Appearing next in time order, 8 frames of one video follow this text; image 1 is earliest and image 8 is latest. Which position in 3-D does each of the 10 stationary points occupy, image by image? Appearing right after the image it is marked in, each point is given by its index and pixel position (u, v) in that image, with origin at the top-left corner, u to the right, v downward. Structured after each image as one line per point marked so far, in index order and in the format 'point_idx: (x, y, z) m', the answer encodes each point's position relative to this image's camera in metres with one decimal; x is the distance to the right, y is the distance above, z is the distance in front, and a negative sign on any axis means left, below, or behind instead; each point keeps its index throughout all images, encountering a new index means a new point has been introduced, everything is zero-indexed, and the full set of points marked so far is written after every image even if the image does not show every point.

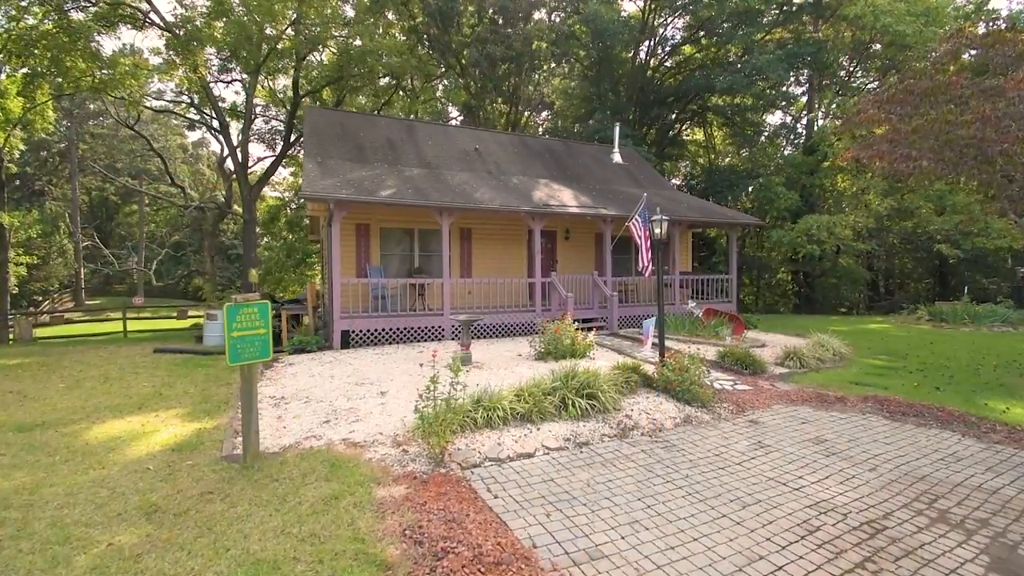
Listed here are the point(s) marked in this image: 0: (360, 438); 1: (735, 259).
0: (-1.5, -1.5, +4.7) m
1: (+7.4, +1.0, +15.9) m
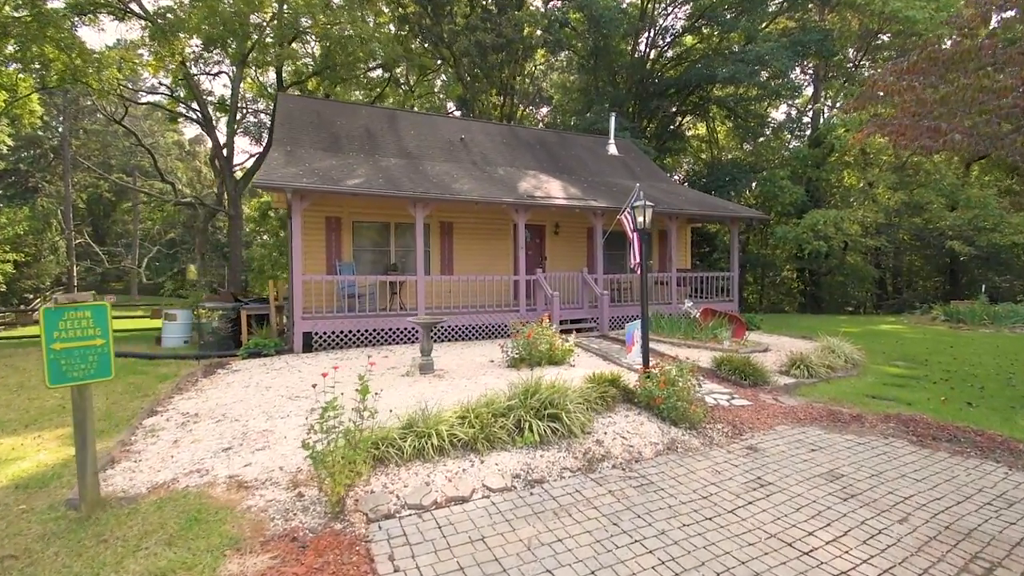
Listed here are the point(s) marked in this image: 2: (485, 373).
0: (-2.0, -1.5, +3.8) m
1: (+6.9, +1.0, +14.9) m
2: (-0.4, -1.2, +7.0) m
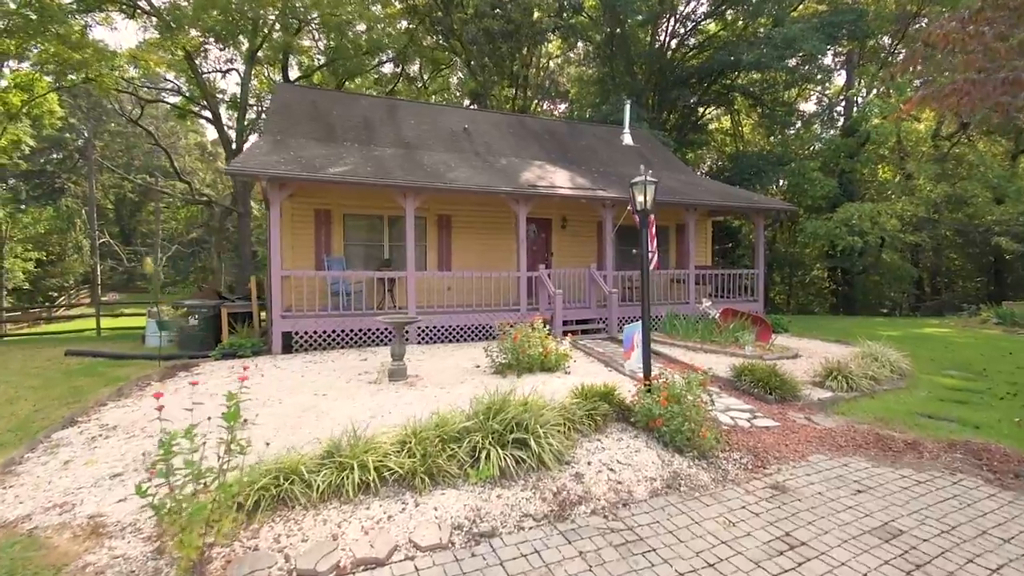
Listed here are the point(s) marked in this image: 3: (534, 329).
0: (-2.4, -1.4, +2.9) m
1: (+7.1, +1.0, +13.7) m
2: (-0.6, -1.2, +6.1) m
3: (+0.3, -0.6, +7.0) m
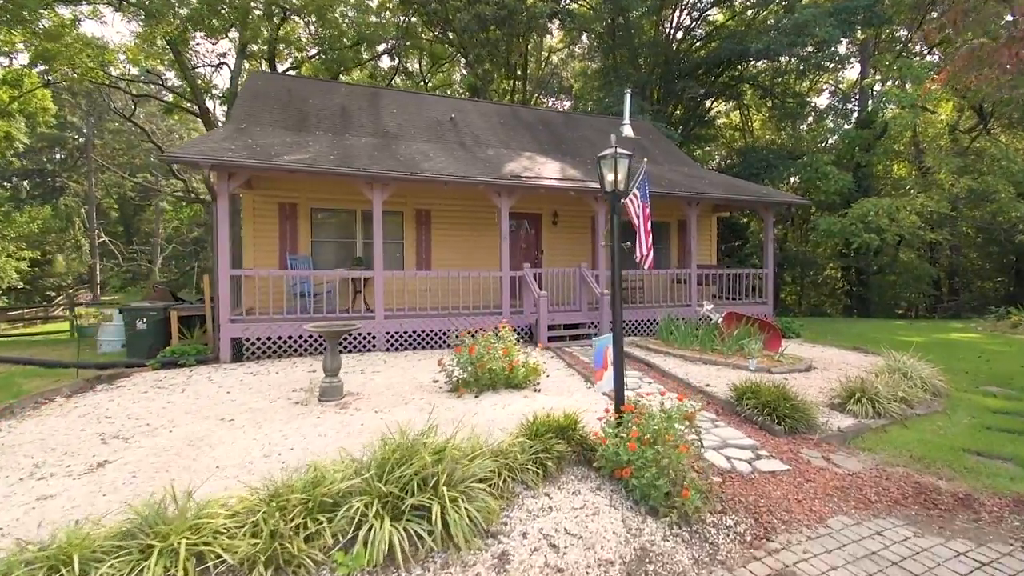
0: (-2.9, -1.4, +1.9) m
1: (+6.7, +1.0, +12.5) m
2: (-1.1, -1.2, +5.1) m
3: (-0.2, -0.6, +6.0) m
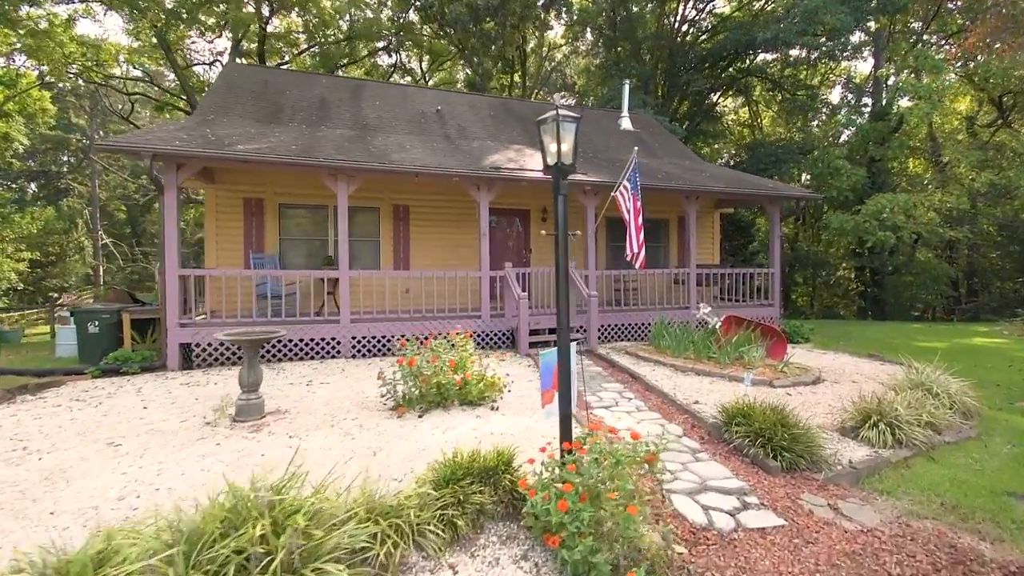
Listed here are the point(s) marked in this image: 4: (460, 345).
0: (-3.5, -1.4, +1.2) m
1: (+6.4, +1.0, +11.6) m
2: (-1.6, -1.2, +4.3) m
3: (-0.6, -0.6, +5.2) m
4: (-0.6, -0.6, +5.2) m
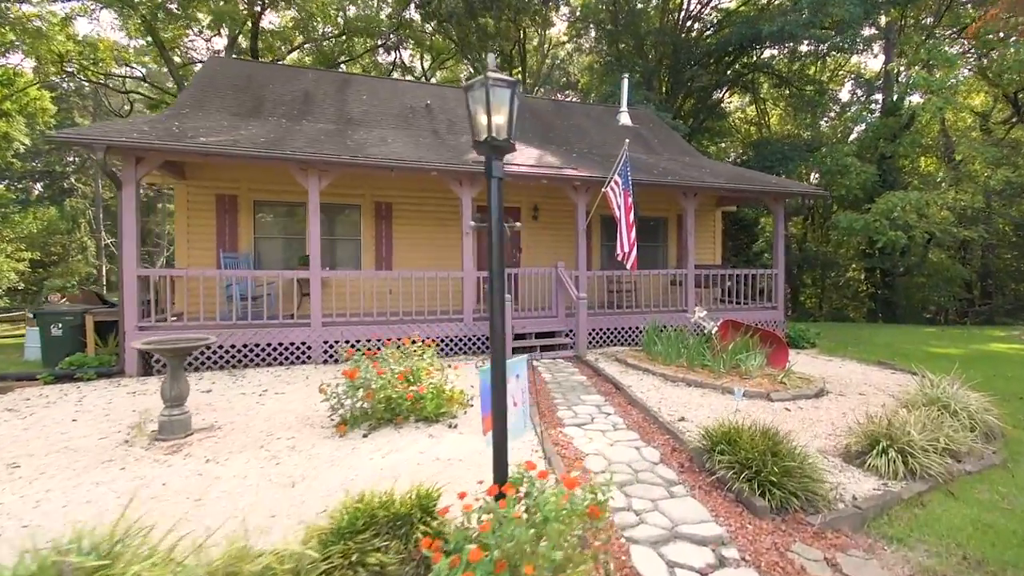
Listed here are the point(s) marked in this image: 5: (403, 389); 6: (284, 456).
0: (-3.9, -1.4, +0.7) m
1: (+6.1, +1.0, +11.0) m
2: (-1.9, -1.2, +3.8) m
3: (-1.0, -0.7, +4.7) m
4: (-0.9, -0.6, +4.6) m
5: (-1.0, -0.9, +4.3) m
6: (-1.7, -1.2, +3.6) m
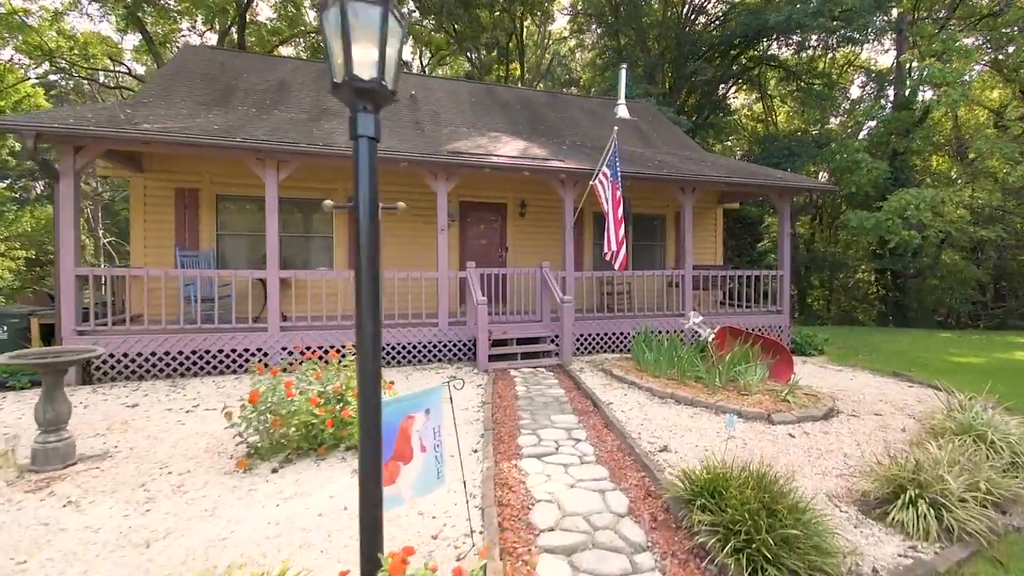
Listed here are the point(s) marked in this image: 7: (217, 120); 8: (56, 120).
0: (-4.3, -1.4, +0.1) m
1: (+5.8, +0.9, +10.2) m
2: (-2.3, -1.2, +3.1) m
3: (-1.4, -0.7, +4.0) m
4: (-1.3, -0.7, +3.9) m
5: (-1.4, -0.9, +3.6) m
6: (-2.1, -1.2, +2.9) m
7: (-4.9, +2.8, +8.1) m
8: (-6.1, +2.3, +6.6) m
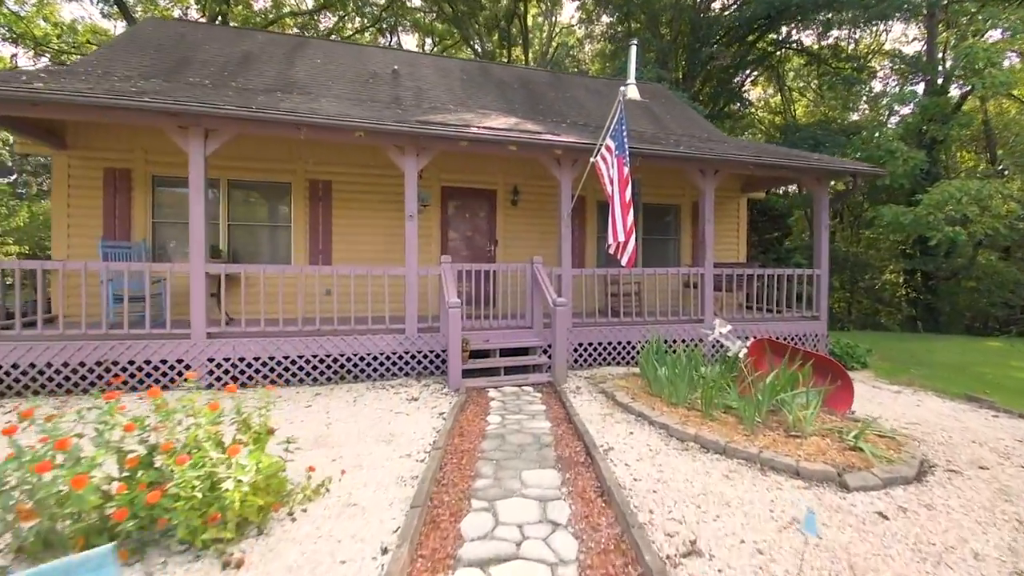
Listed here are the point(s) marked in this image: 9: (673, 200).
0: (-4.7, -1.4, -1.2) m
1: (+5.6, +0.9, +8.7) m
2: (-2.7, -1.2, +1.8) m
3: (-1.7, -0.7, +2.6) m
4: (-1.6, -0.7, +2.6) m
5: (-1.7, -0.9, +2.2) m
6: (-2.4, -1.2, +1.6) m
7: (-5.1, +2.9, +6.8) m
8: (-6.4, +2.3, +5.3) m
9: (+3.2, +1.8, +9.7) m
